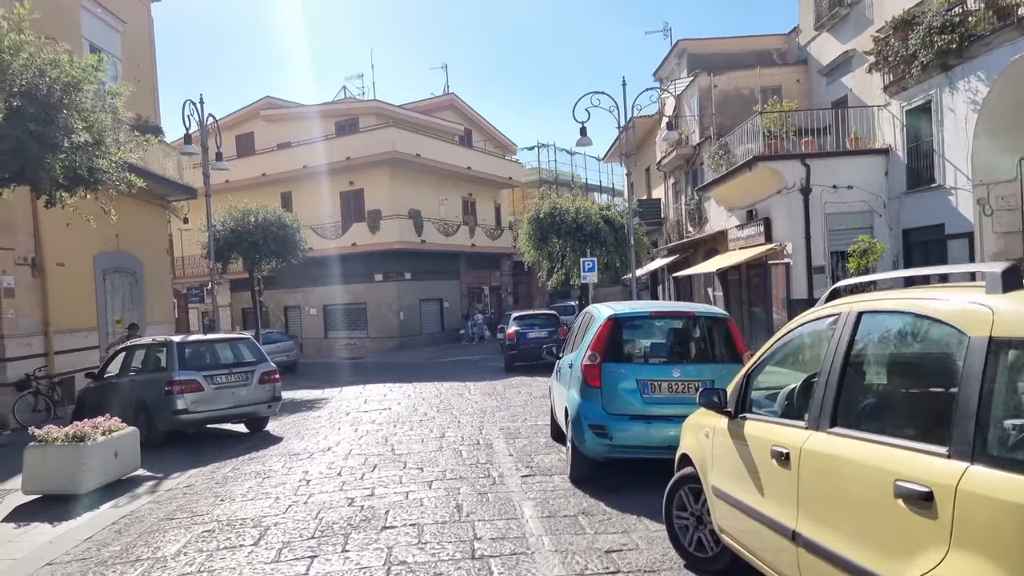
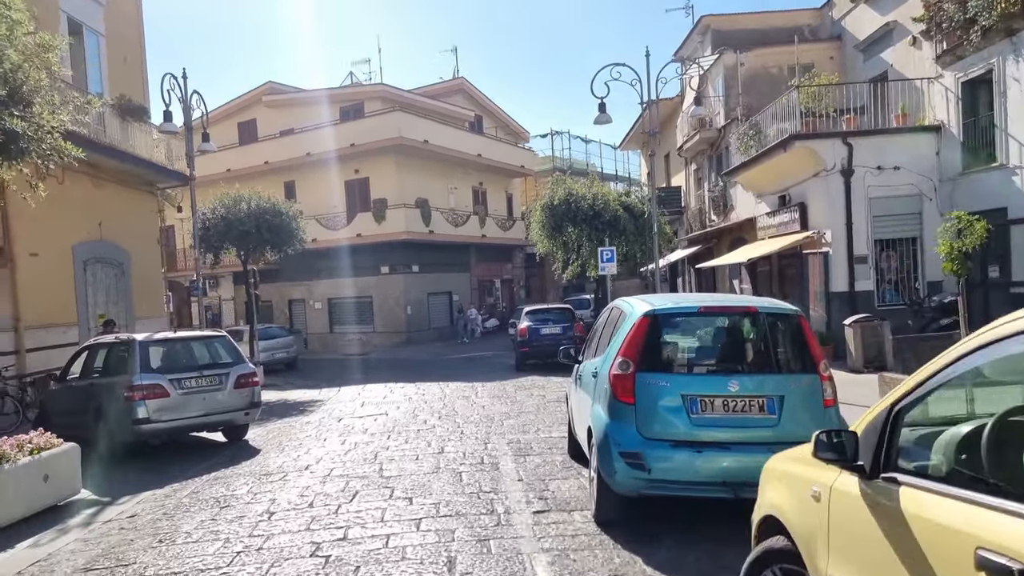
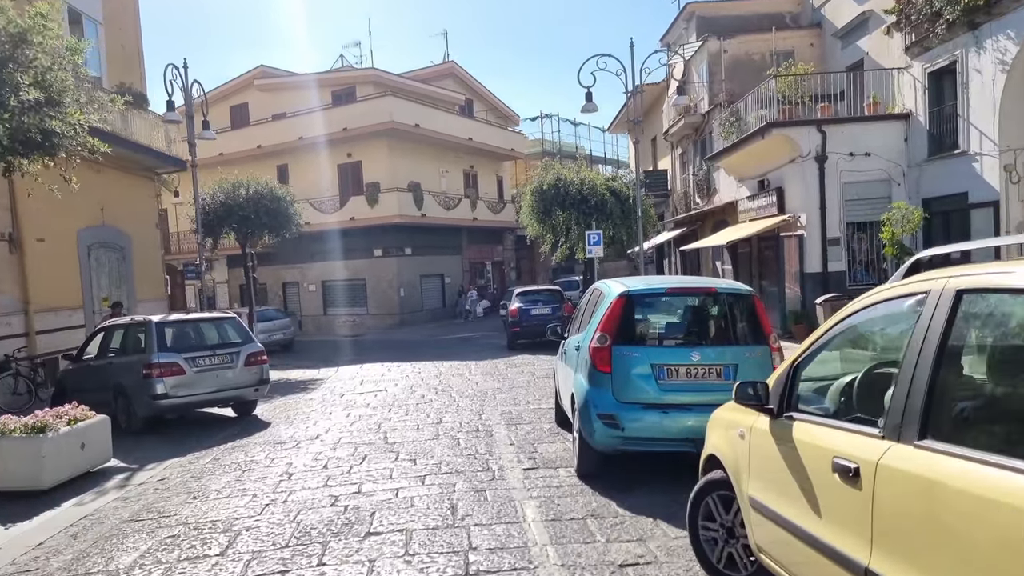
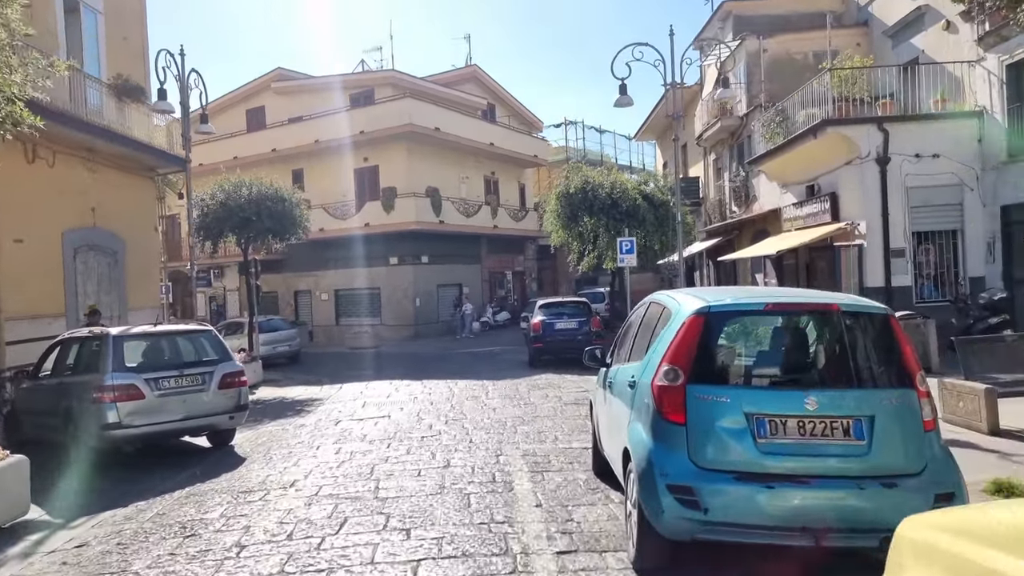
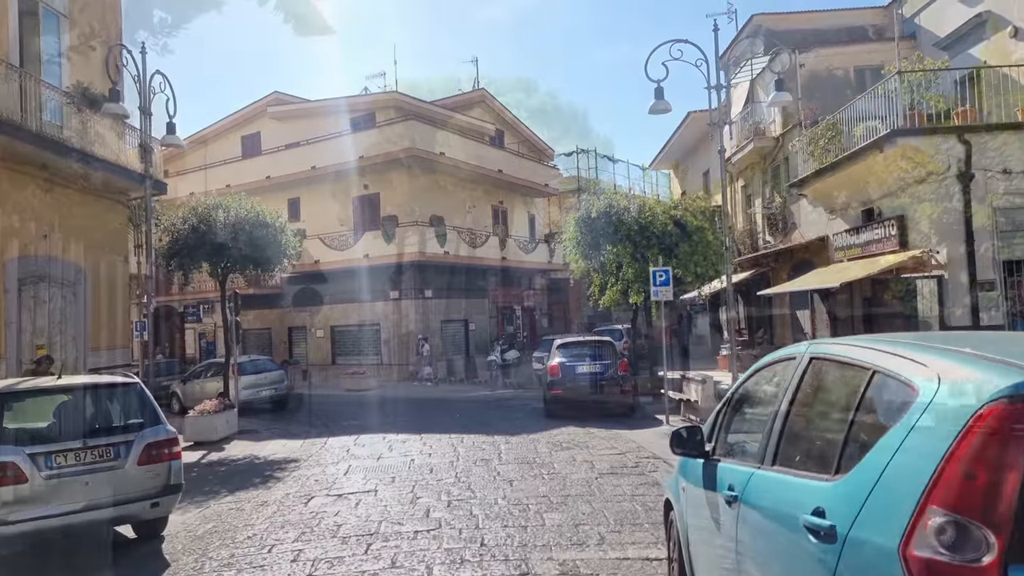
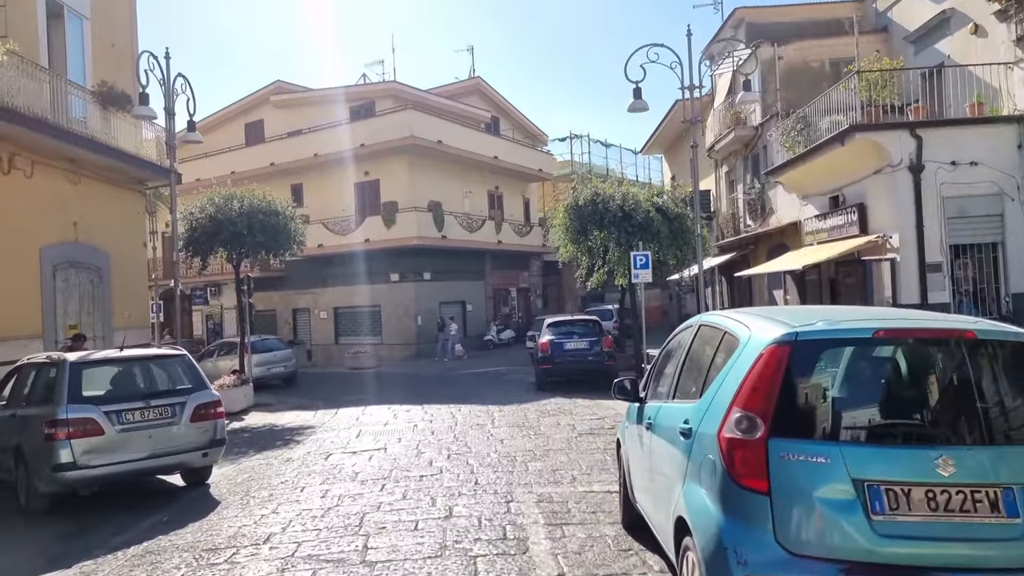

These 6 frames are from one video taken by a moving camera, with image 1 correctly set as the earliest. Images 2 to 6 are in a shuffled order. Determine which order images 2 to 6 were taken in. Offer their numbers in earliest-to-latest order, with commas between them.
3, 2, 4, 6, 5
